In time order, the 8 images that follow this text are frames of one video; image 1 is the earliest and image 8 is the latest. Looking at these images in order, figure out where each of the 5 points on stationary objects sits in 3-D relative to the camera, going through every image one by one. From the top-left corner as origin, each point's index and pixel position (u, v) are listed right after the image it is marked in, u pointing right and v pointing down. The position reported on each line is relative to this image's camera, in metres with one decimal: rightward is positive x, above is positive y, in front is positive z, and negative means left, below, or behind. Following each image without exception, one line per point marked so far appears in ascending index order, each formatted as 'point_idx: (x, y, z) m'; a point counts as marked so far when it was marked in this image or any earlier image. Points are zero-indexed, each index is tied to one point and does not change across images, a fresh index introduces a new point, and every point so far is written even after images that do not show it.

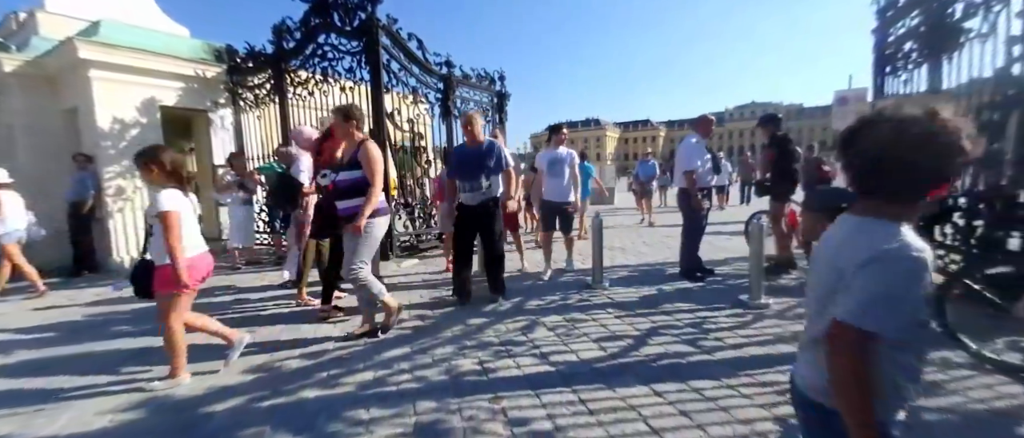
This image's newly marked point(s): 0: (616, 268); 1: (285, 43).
0: (+1.4, -0.7, +5.7) m
1: (-4.0, +3.1, +7.4) m
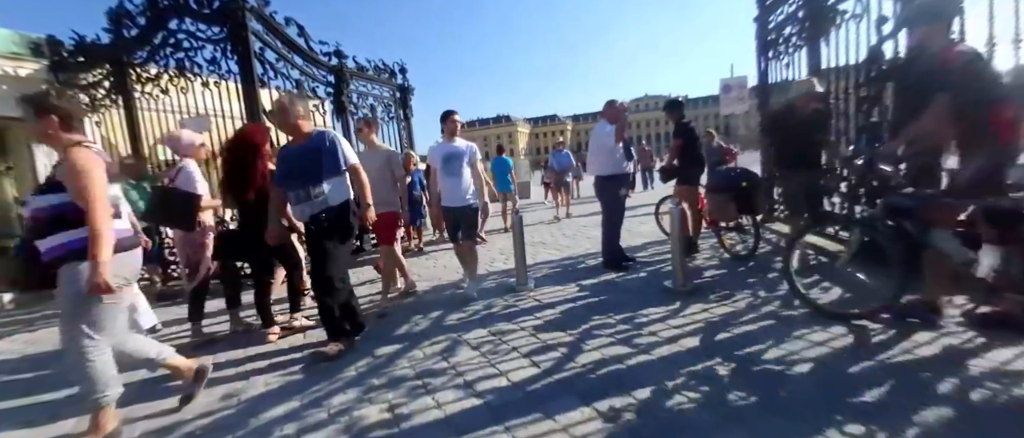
0: (+0.3, -0.6, +5.4) m
1: (-5.5, +2.7, +6.0) m
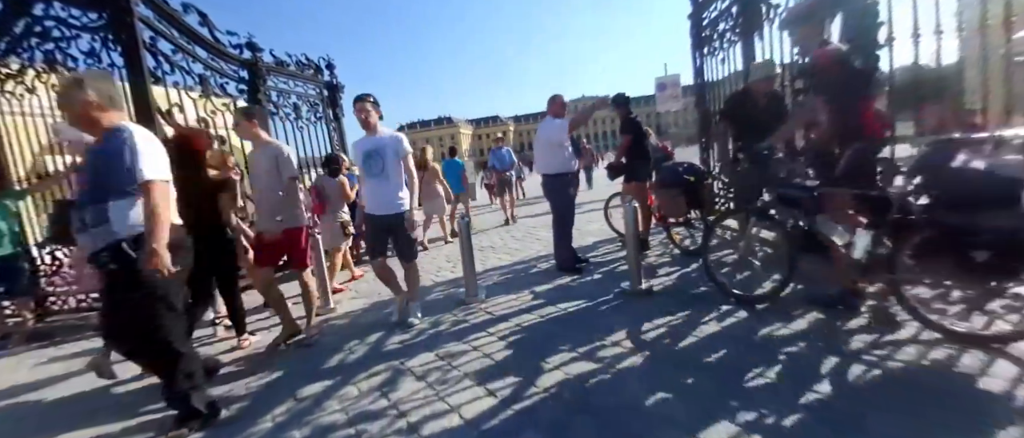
0: (-0.3, -0.7, +5.1) m
1: (-6.3, +2.4, +4.9) m
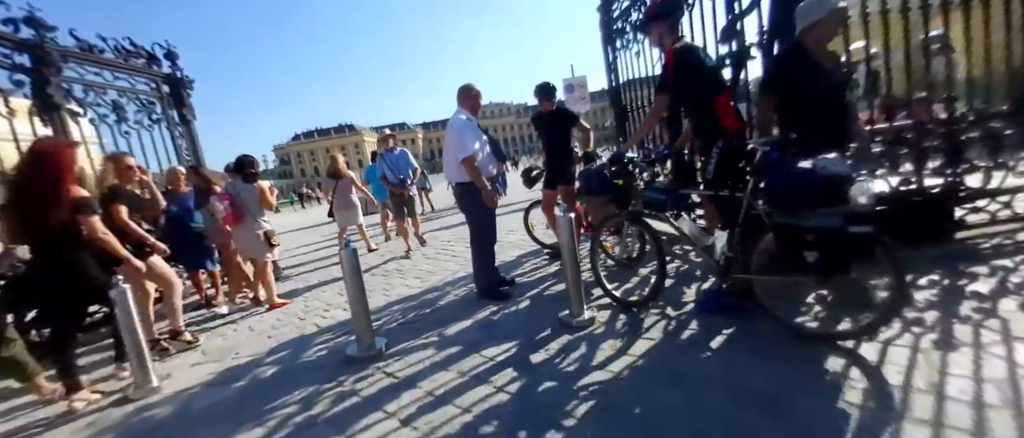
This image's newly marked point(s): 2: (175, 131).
0: (-1.2, -0.9, +4.0) m
1: (-7.2, +1.8, +2.7) m
2: (-5.0, +1.3, +6.3) m
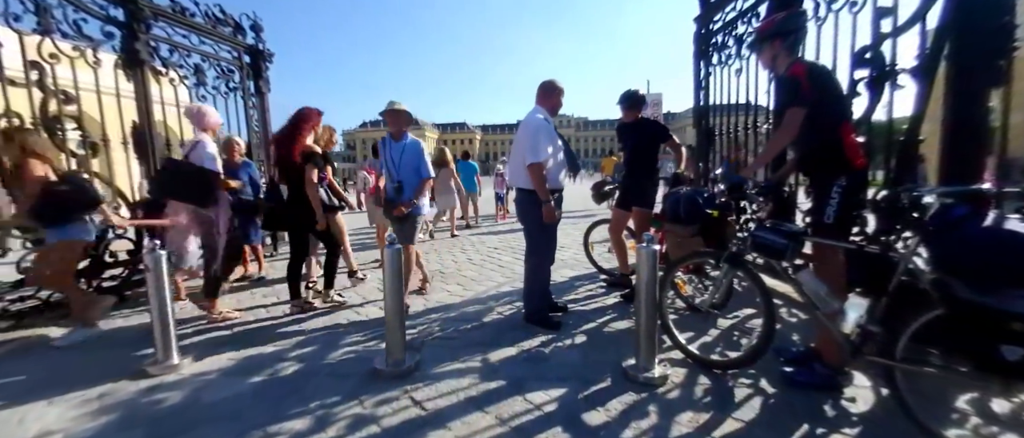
0: (-0.7, -0.9, +3.6) m
1: (-6.5, +2.7, +3.0) m
2: (-4.0, +1.8, +6.4) m
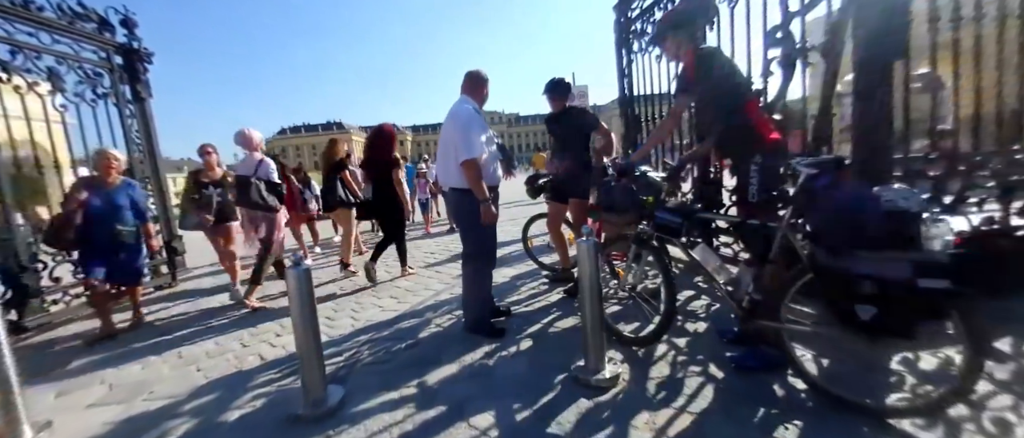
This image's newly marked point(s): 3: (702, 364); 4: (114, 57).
0: (-1.2, -0.9, +3.2) m
1: (-7.1, +2.1, +1.8) m
2: (-5.0, +1.4, +5.5) m
3: (+1.1, -0.9, +2.5) m
4: (-5.1, +2.1, +5.4) m
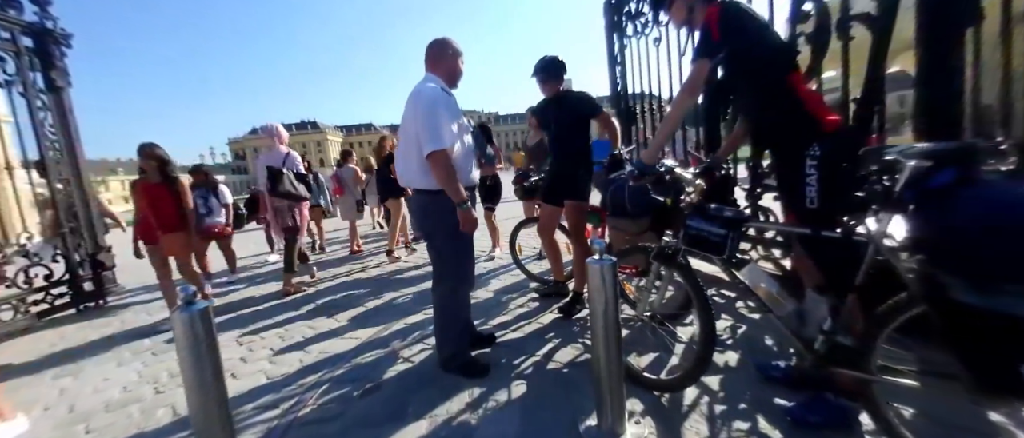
0: (-1.3, -1.0, +2.6) m
1: (-7.1, +2.0, +0.9) m
2: (-5.2, +1.3, +4.6) m
3: (+1.1, -0.9, +1.9) m
4: (-5.3, +2.0, +4.6) m
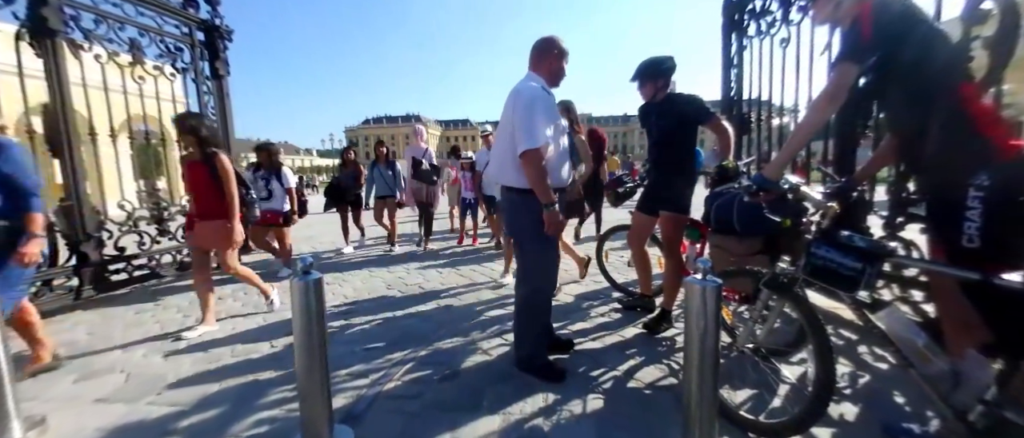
0: (-0.8, -0.9, +2.7) m
1: (-6.5, +2.6, +2.2) m
2: (-4.0, +1.7, +5.5) m
3: (+1.4, -1.0, +1.6) m
4: (-4.1, +2.4, +5.5) m
